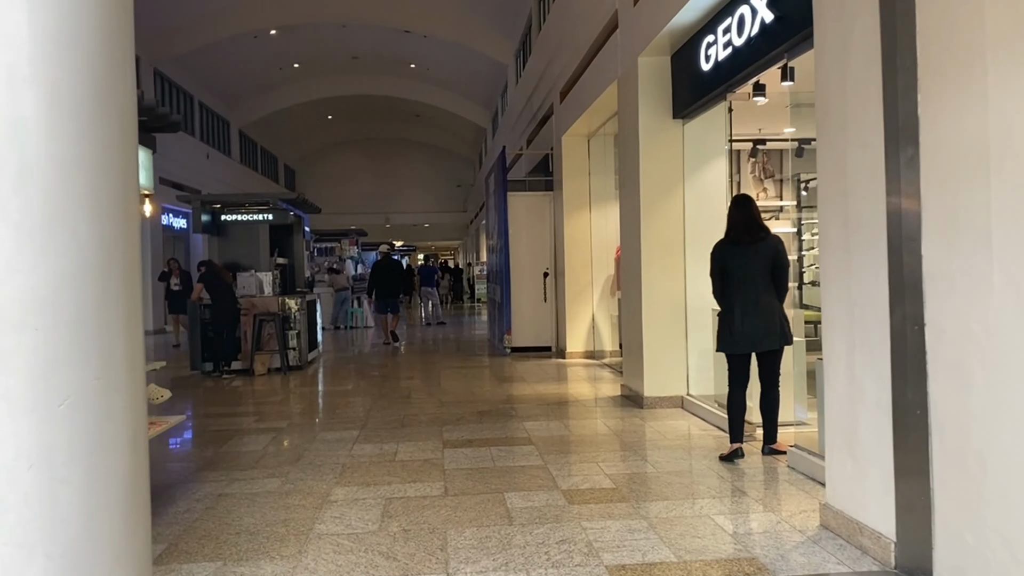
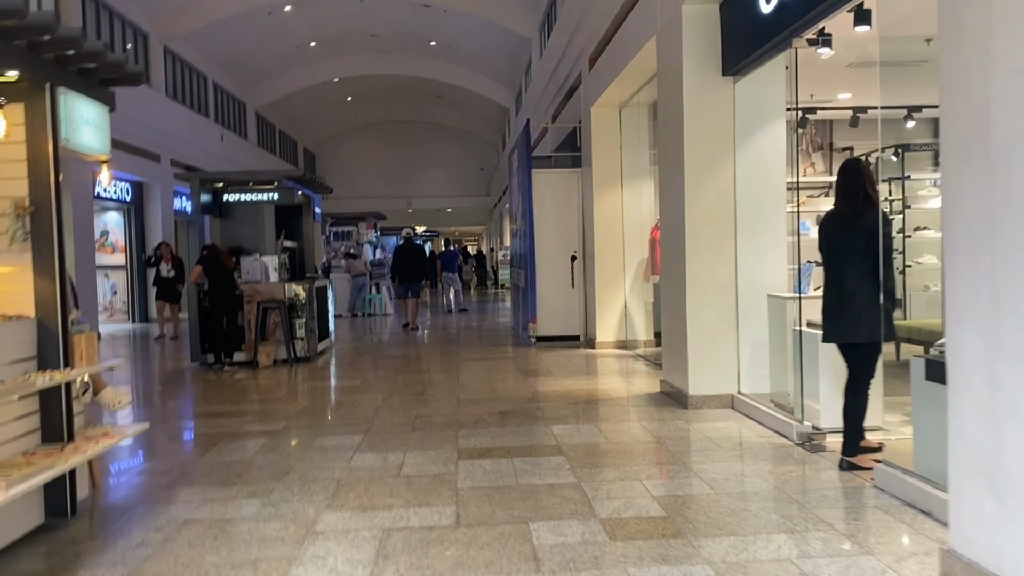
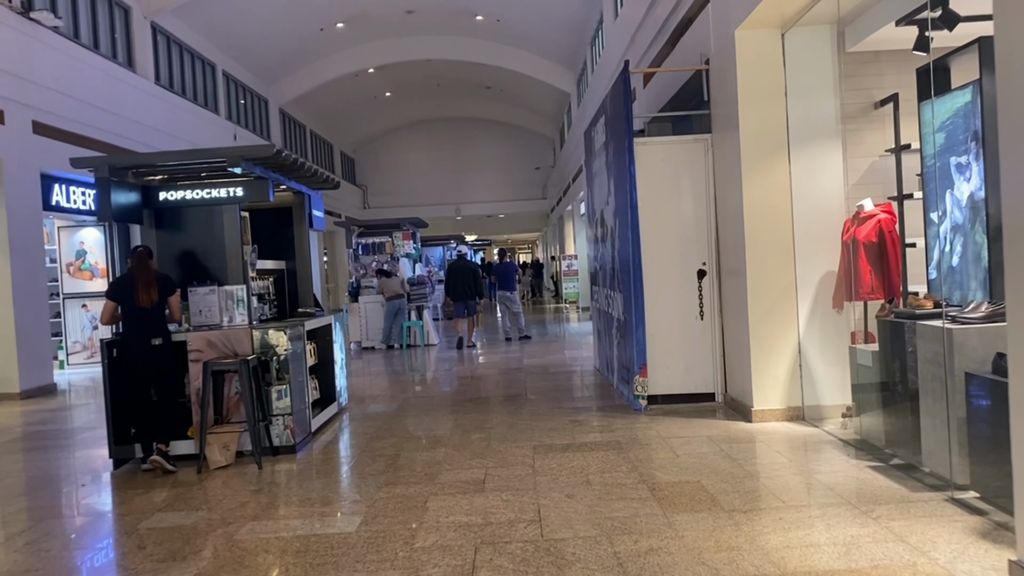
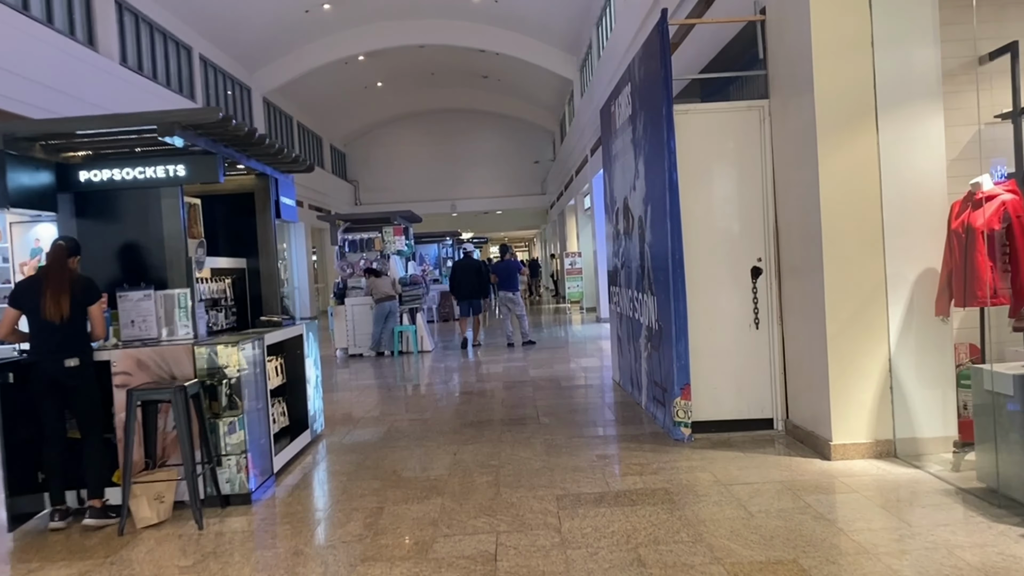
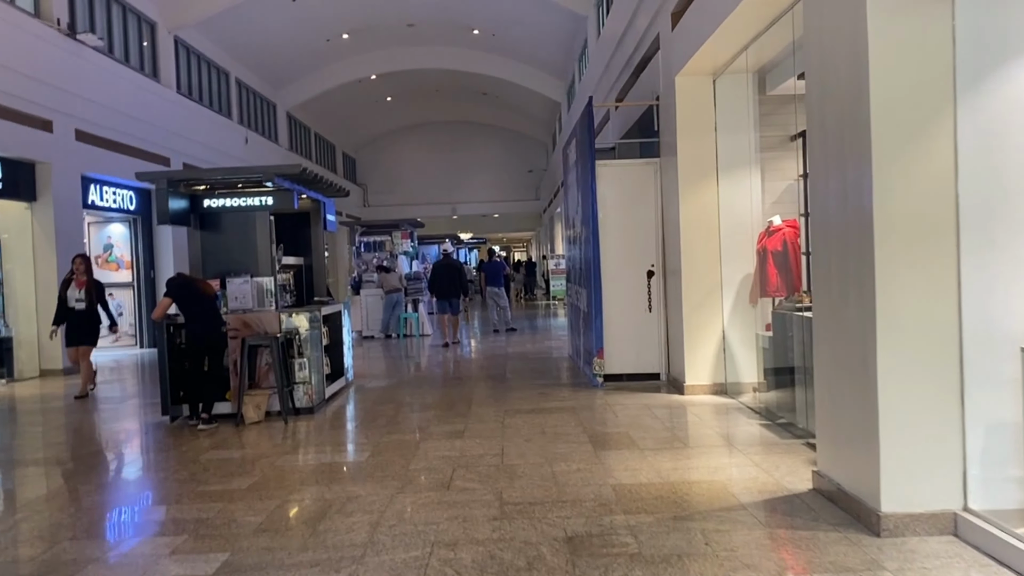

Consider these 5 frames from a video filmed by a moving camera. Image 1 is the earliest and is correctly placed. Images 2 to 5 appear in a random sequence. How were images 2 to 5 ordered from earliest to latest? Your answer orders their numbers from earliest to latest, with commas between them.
2, 5, 3, 4
